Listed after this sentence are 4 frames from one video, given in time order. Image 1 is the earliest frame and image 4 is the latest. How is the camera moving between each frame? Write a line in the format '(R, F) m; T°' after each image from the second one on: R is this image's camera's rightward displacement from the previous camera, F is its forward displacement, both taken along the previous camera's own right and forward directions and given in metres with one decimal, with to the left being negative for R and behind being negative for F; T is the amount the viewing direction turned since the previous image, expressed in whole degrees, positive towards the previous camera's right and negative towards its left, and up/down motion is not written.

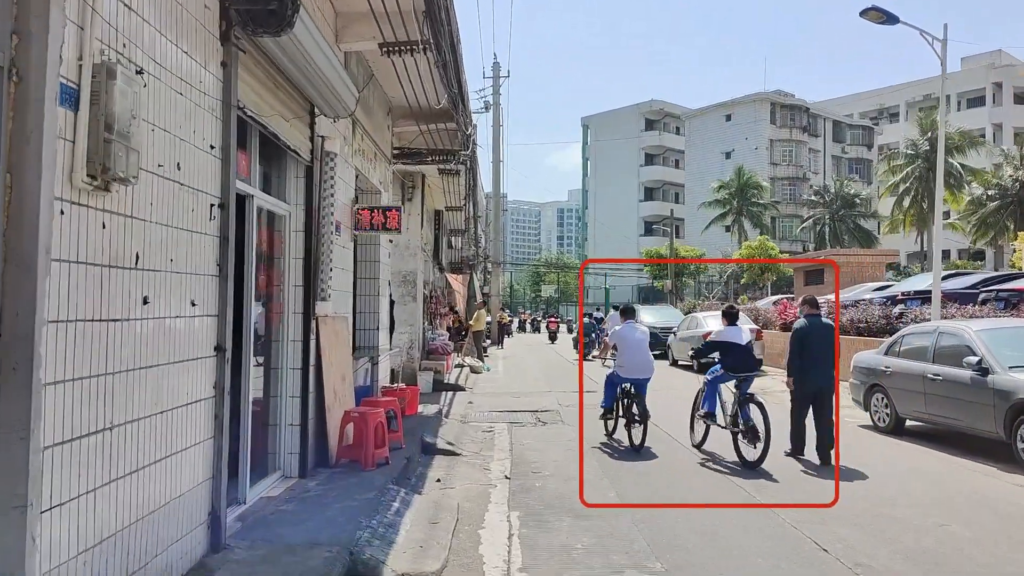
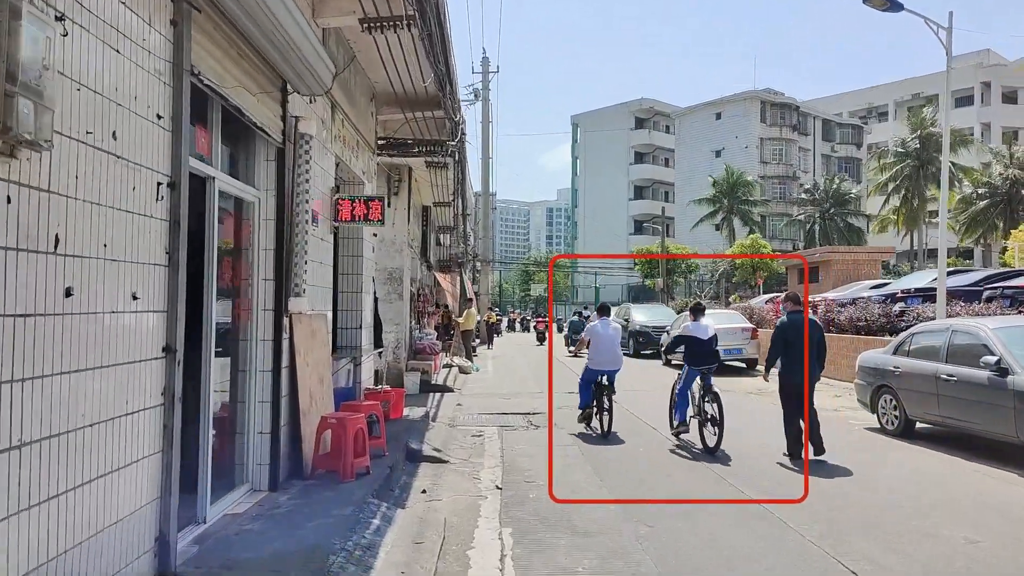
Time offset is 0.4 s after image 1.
(0.0, +0.5) m; +1°
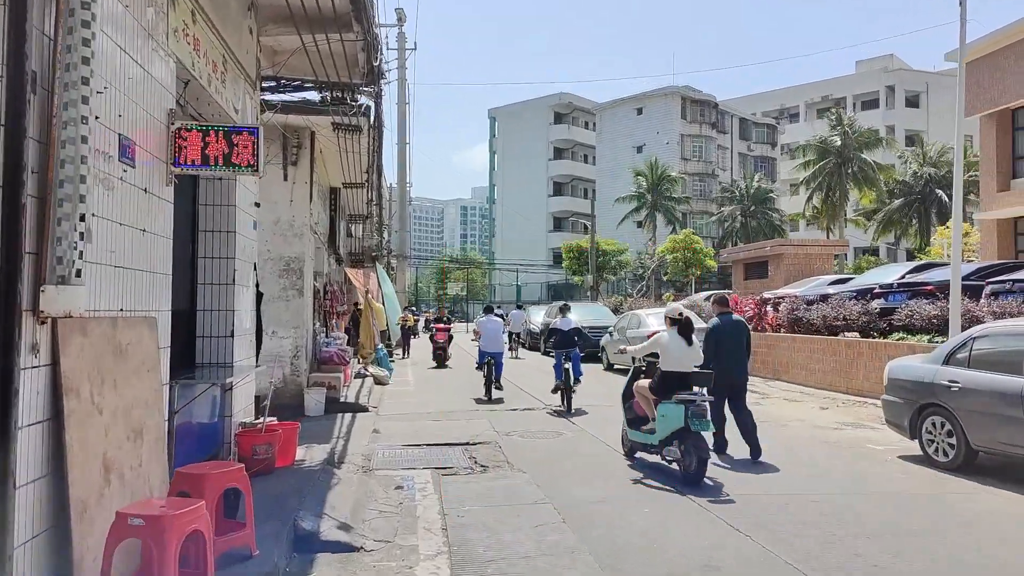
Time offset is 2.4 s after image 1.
(-0.2, +2.6) m; +7°
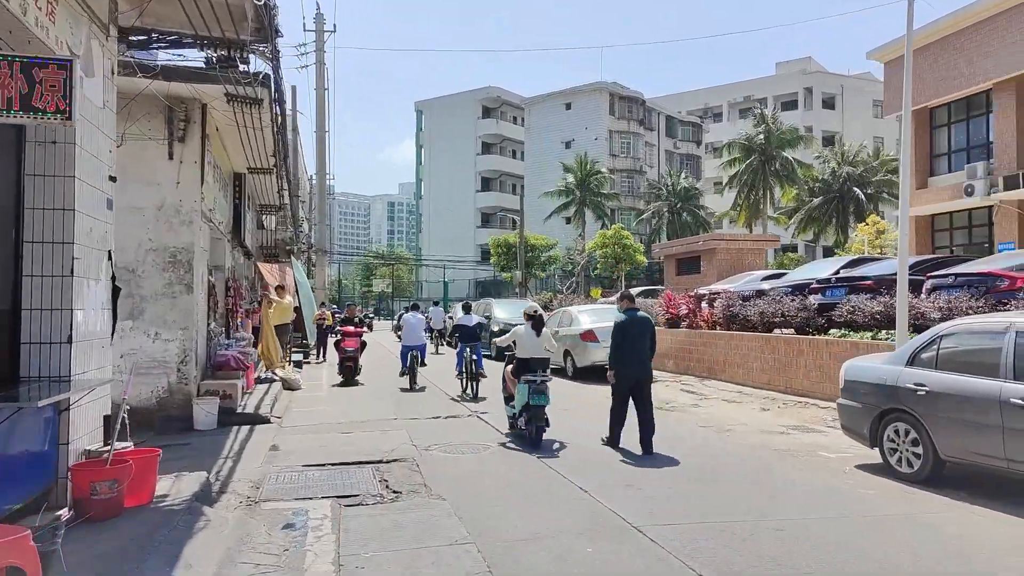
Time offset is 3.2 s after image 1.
(+0.1, +1.0) m; +6°
